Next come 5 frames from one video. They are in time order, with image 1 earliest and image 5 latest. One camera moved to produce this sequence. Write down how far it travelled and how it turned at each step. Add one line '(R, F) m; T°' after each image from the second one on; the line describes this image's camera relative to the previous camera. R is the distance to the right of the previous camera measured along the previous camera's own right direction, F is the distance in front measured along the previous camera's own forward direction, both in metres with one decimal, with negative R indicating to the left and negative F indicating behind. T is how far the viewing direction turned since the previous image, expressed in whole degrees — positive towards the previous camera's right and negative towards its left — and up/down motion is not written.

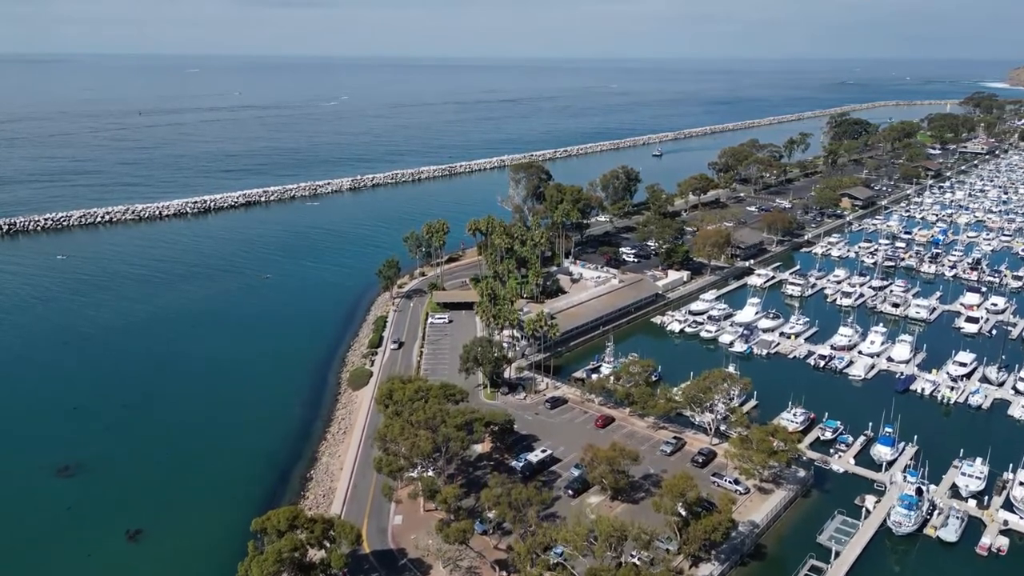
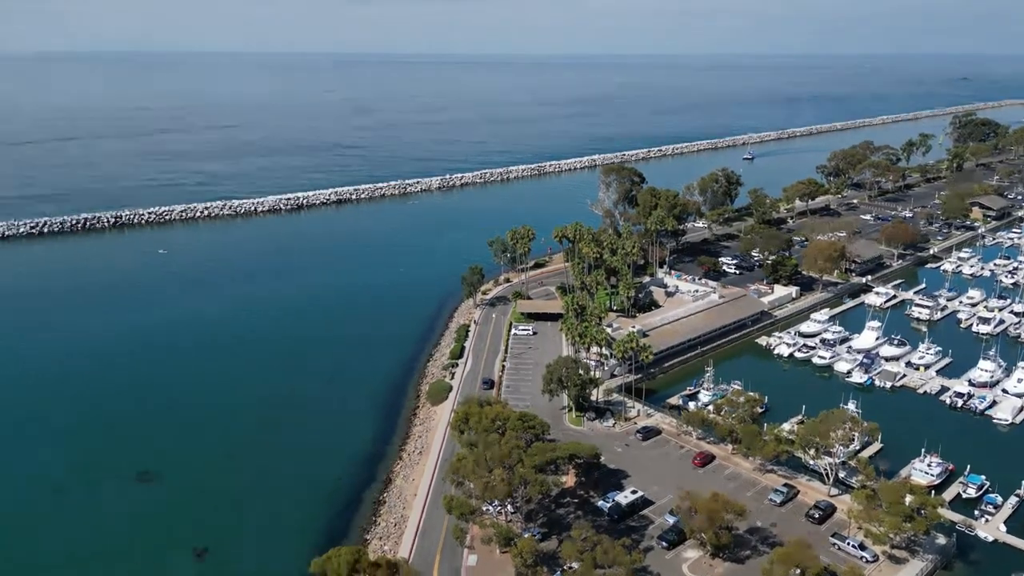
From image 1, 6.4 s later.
(-0.5, +3.5) m; -8°
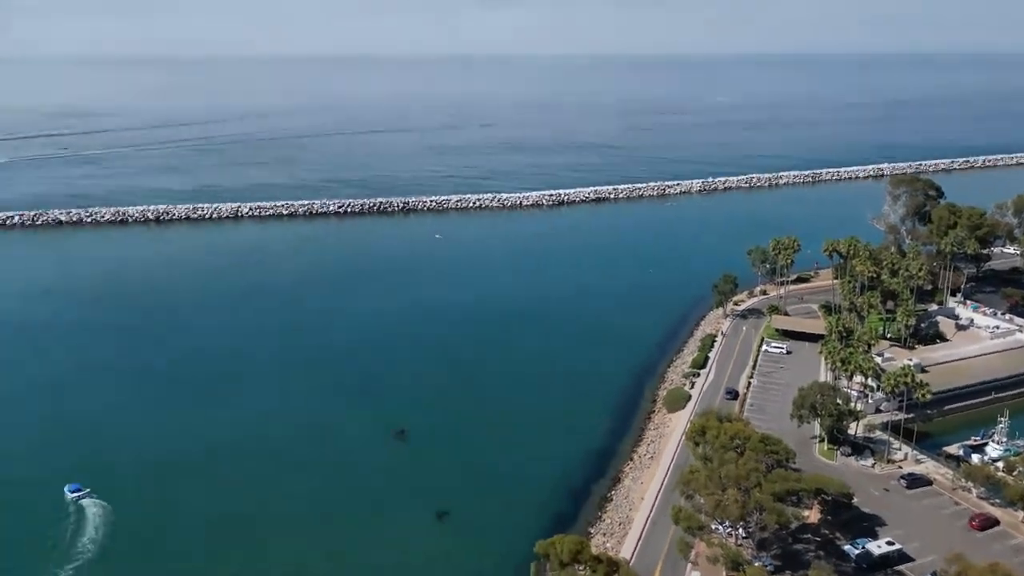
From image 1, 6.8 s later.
(-1.0, -1.3) m; -21°
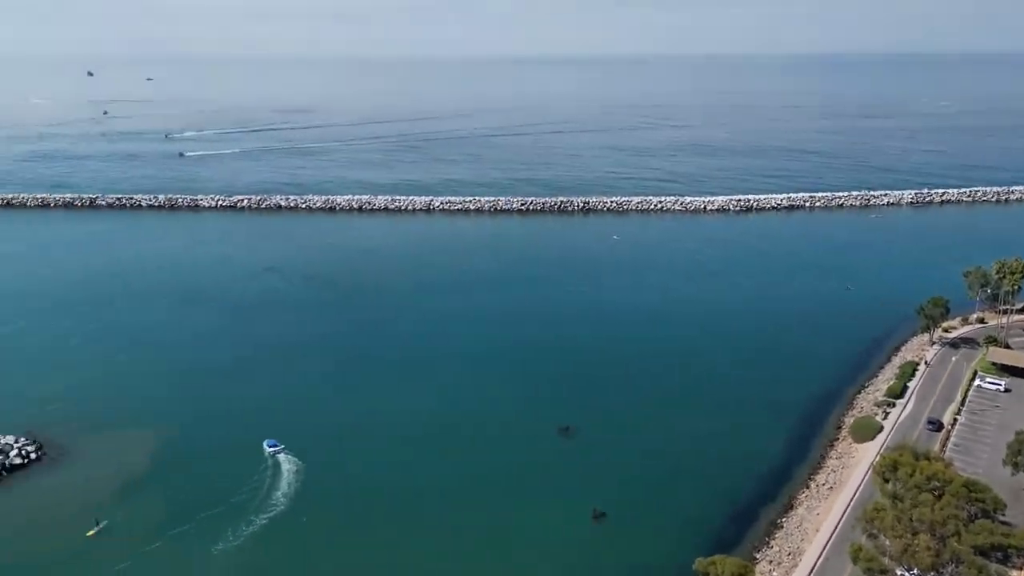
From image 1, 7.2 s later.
(0.0, -2.0) m; -16°
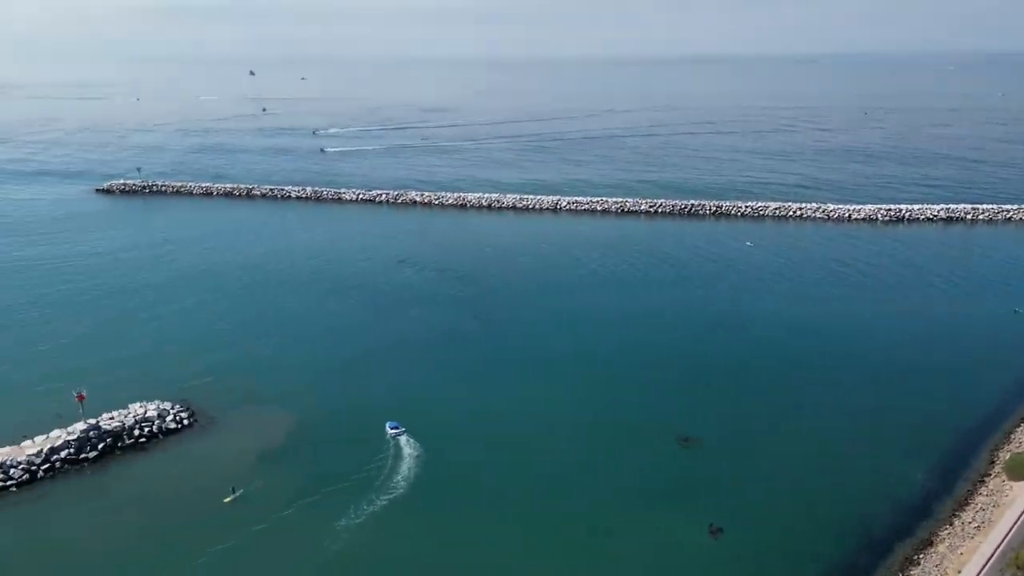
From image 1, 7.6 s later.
(+0.1, -0.9) m; -11°
